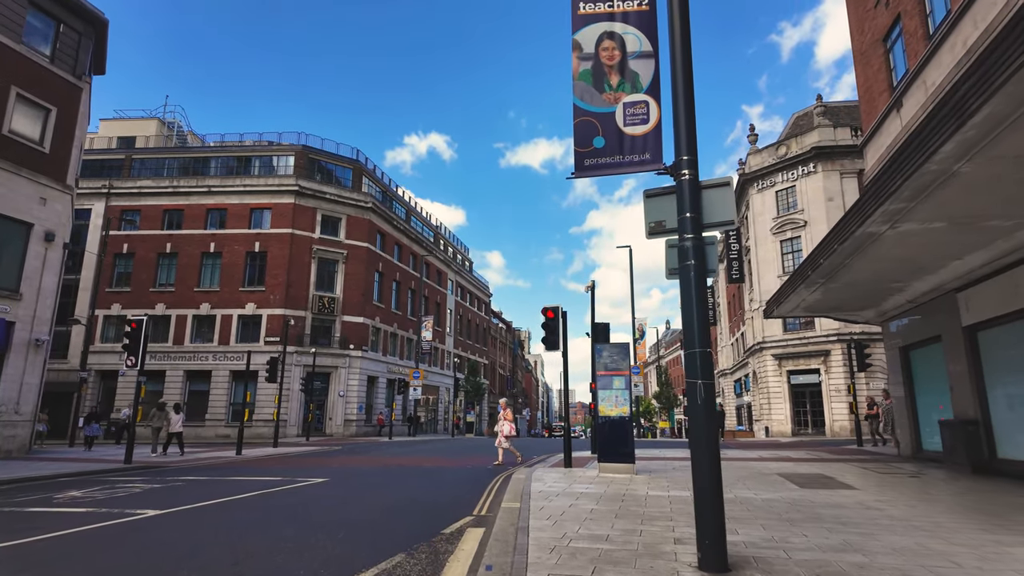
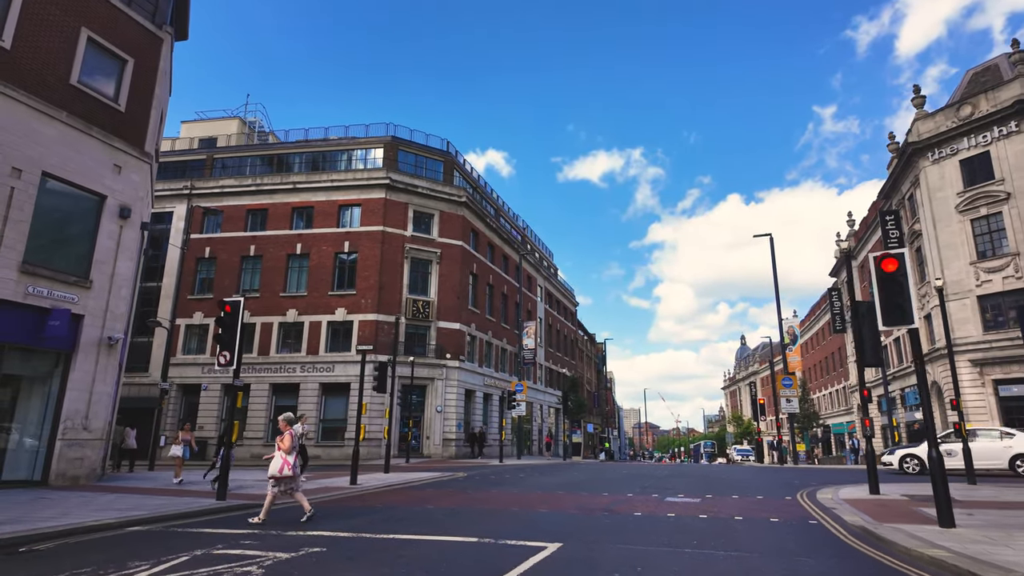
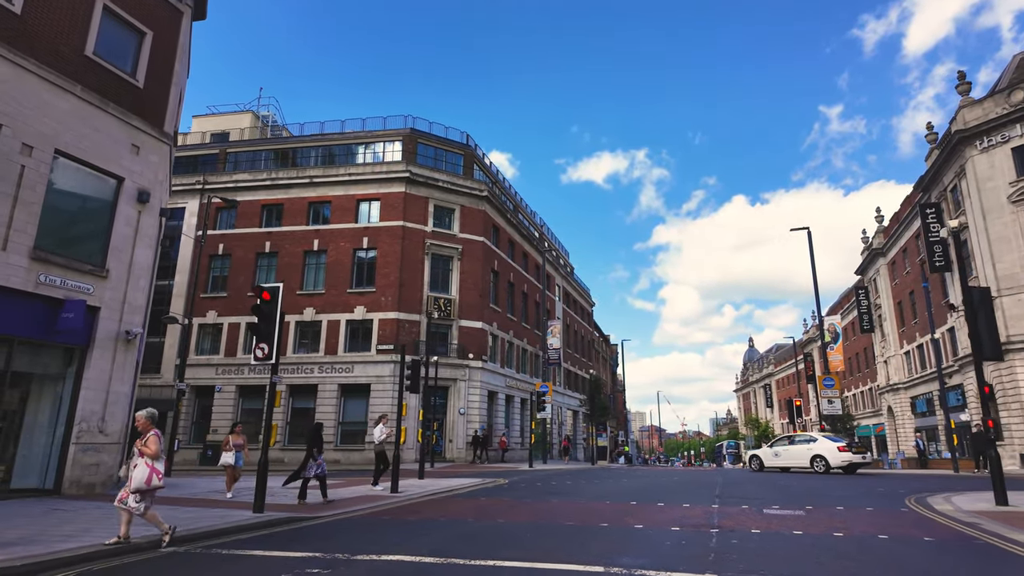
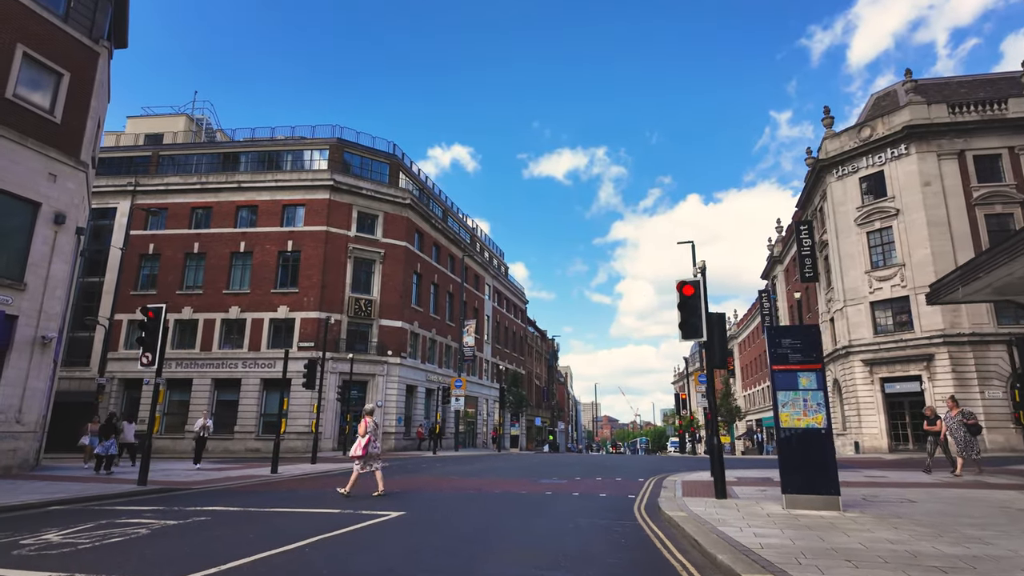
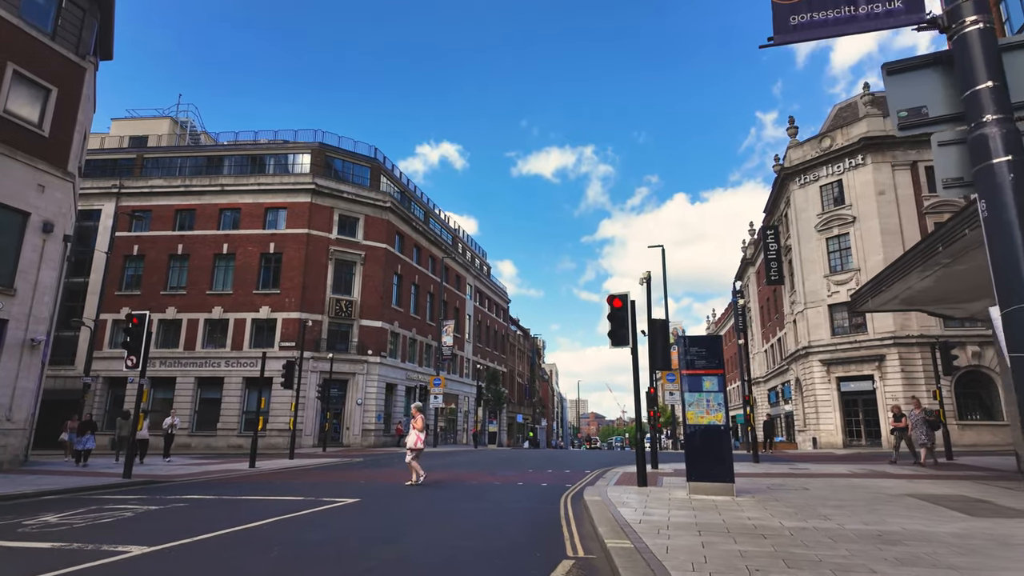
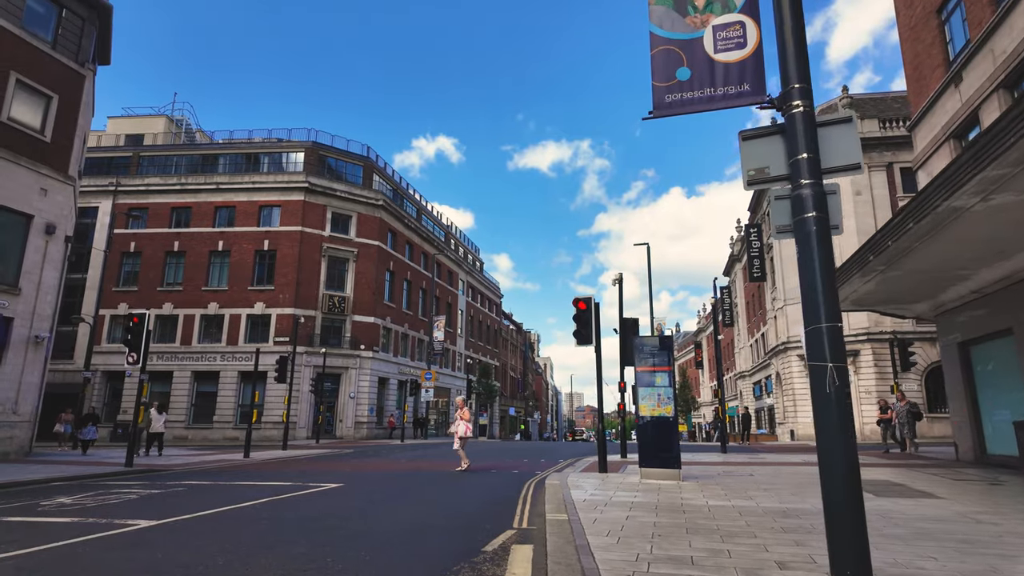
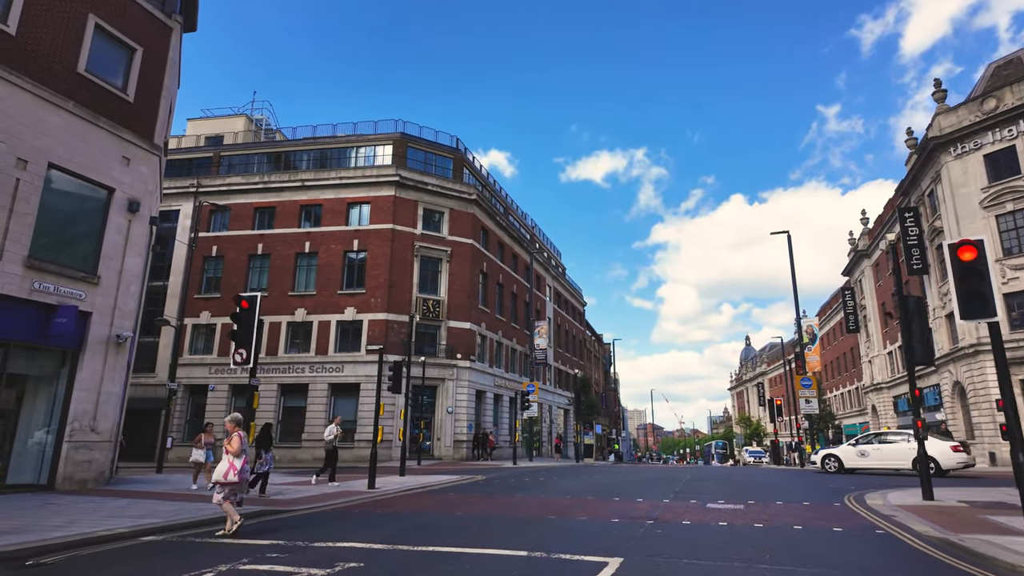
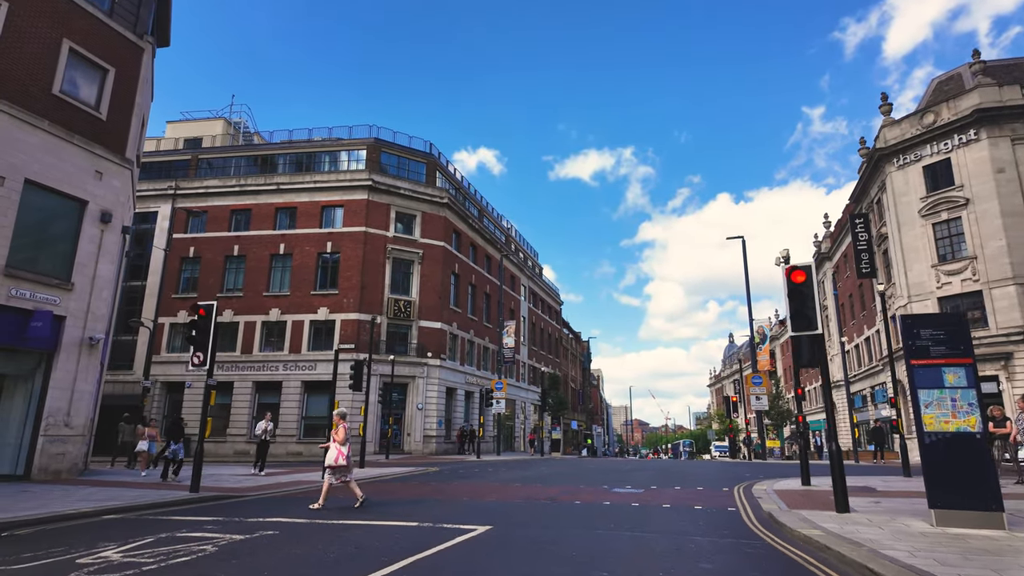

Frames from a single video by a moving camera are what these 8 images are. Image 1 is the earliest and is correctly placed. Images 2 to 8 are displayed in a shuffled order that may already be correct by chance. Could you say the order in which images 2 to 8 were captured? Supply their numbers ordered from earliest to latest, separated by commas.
6, 5, 4, 8, 2, 7, 3
